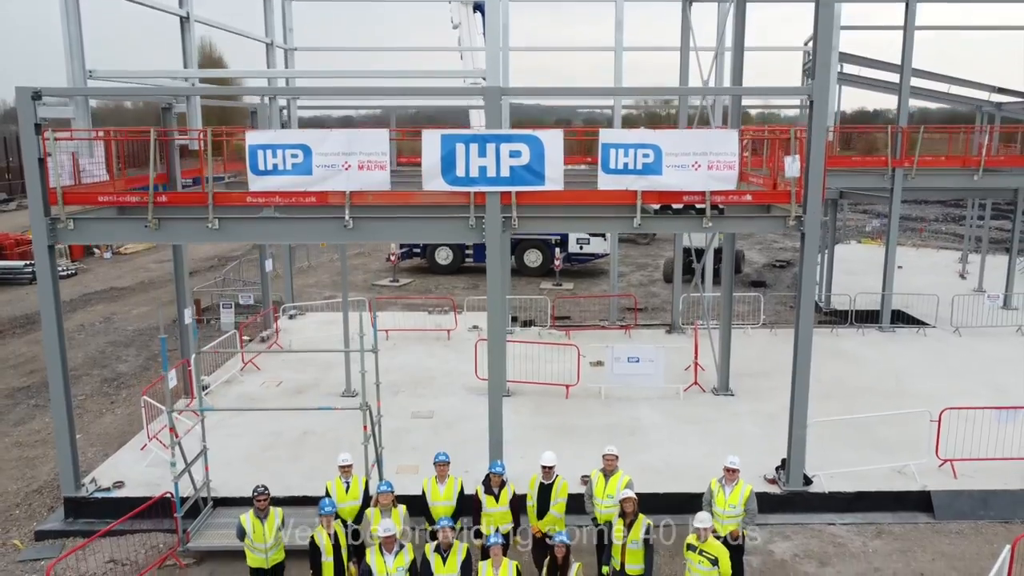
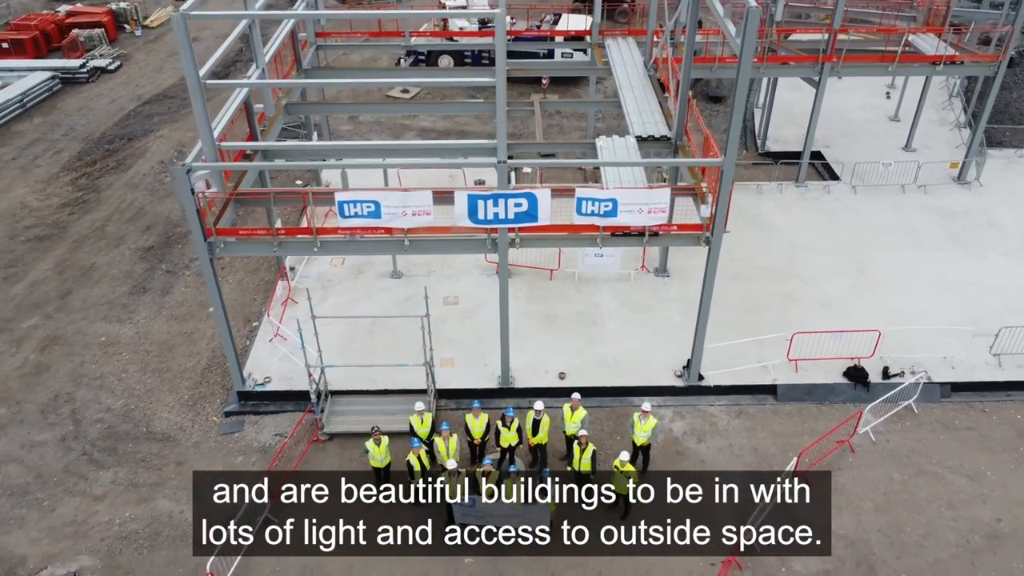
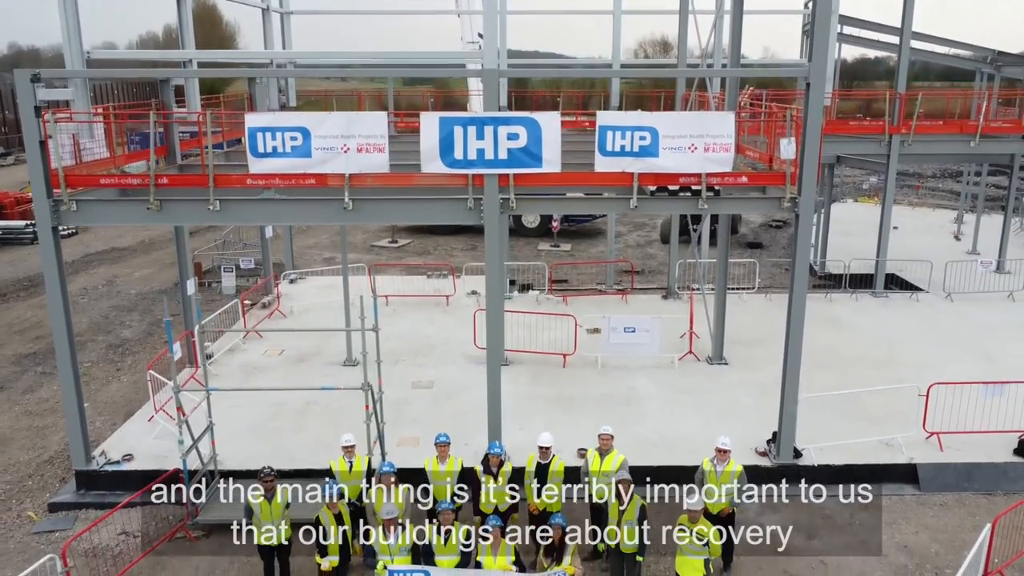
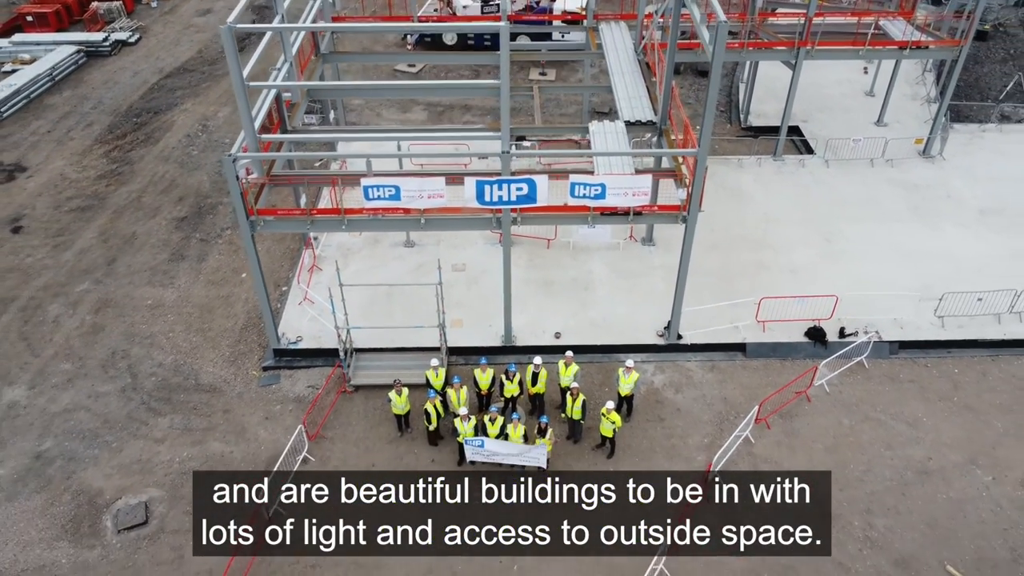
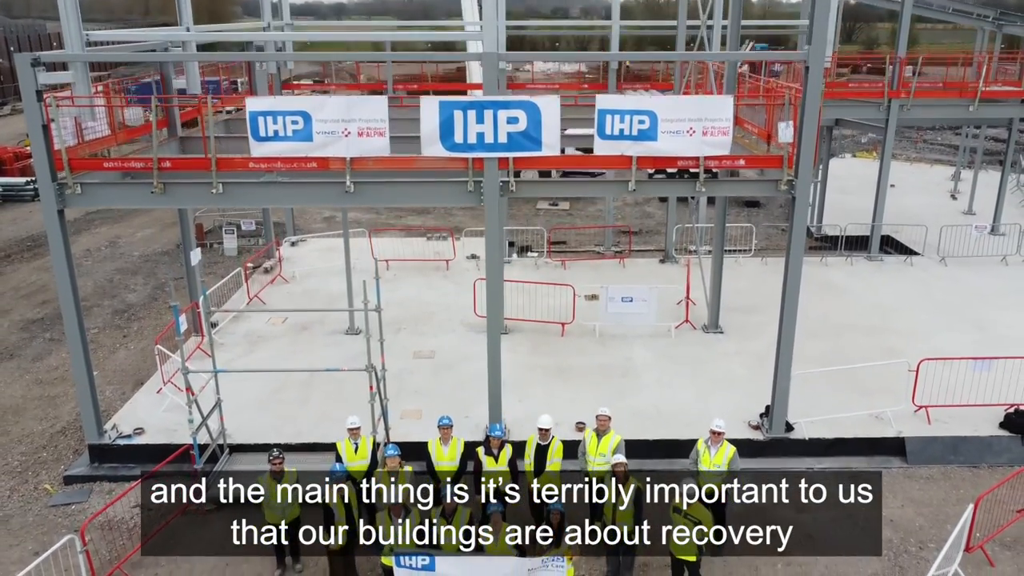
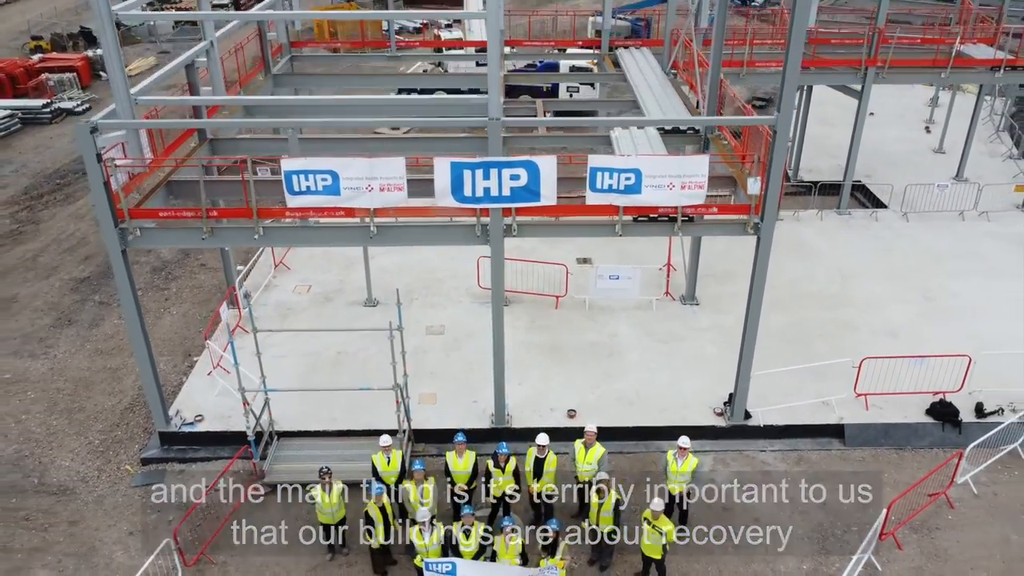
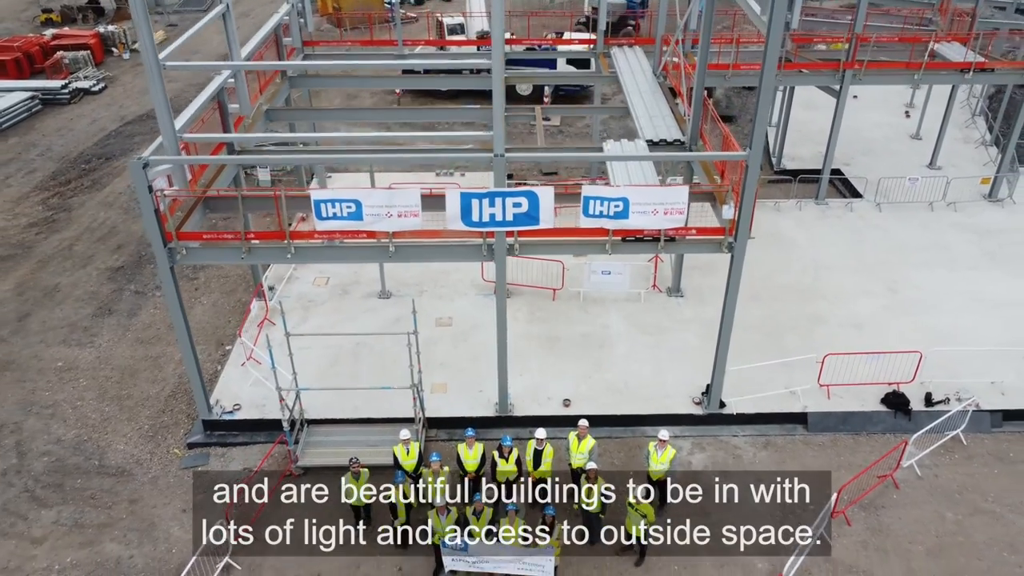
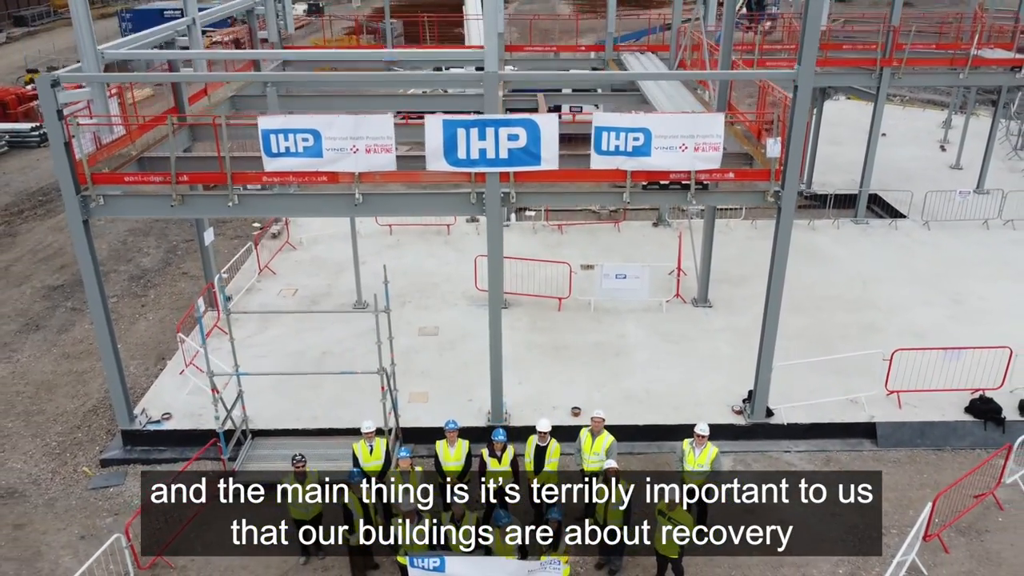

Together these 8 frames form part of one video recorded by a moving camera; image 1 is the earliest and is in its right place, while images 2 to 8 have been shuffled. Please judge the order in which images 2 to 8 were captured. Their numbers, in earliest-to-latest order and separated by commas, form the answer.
3, 5, 8, 6, 7, 2, 4
